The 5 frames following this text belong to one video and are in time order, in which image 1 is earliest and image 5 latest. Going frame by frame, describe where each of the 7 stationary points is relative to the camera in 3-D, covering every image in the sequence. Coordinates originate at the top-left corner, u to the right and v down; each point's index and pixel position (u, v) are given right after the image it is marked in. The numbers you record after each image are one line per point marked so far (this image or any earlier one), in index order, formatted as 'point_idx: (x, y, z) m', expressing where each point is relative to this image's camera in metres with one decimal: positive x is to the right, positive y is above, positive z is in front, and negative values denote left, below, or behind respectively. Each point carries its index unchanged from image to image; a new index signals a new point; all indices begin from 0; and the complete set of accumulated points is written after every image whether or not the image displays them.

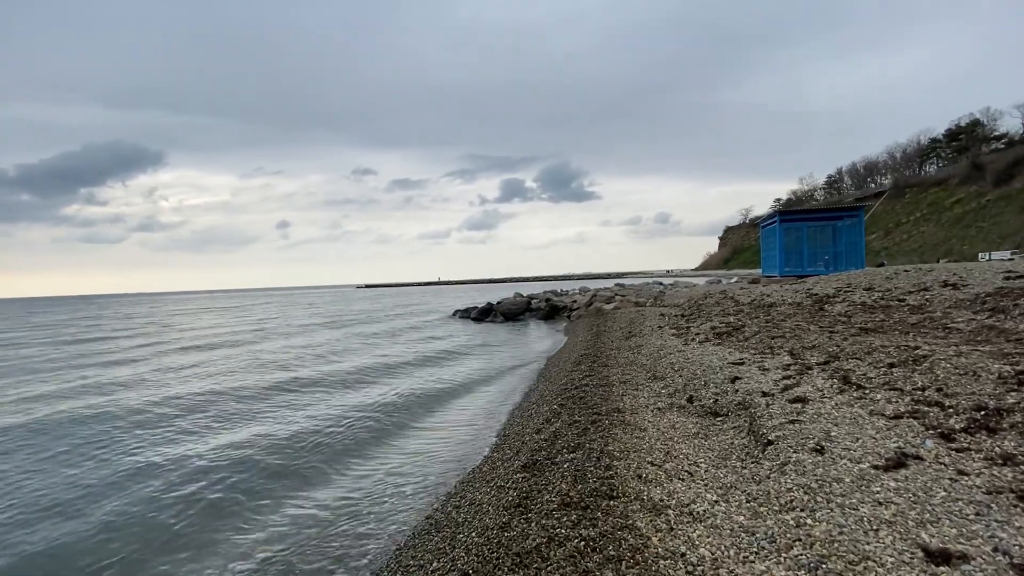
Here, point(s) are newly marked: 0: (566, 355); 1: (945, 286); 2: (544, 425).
0: (+1.8, -2.2, +16.2) m
1: (+13.0, 0.0, +14.5) m
2: (+0.5, -2.3, +8.1) m
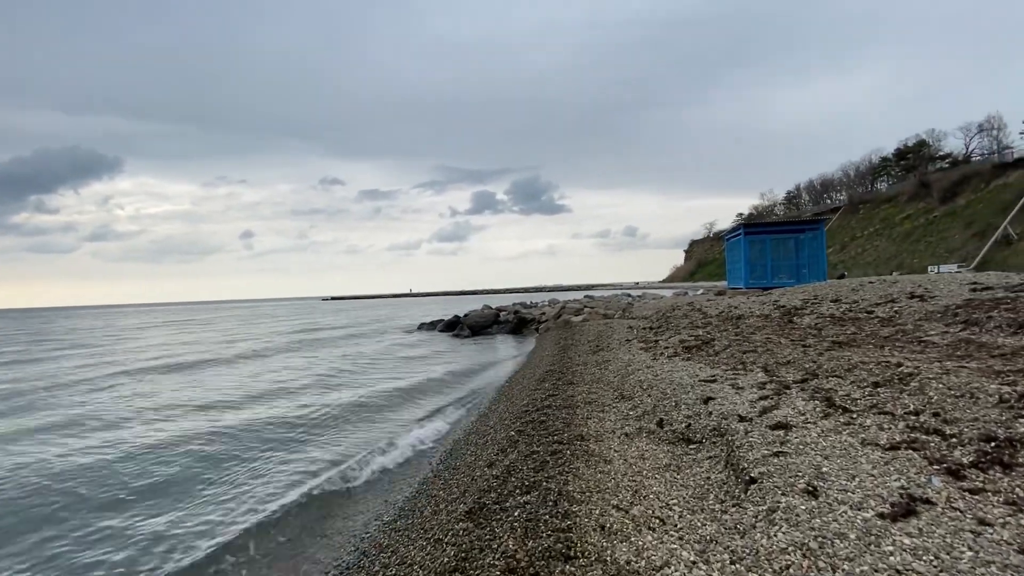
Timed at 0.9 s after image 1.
0: (+0.6, -2.6, +15.3) m
1: (+11.8, -0.3, +14.3) m
2: (-0.2, -2.5, +7.1) m
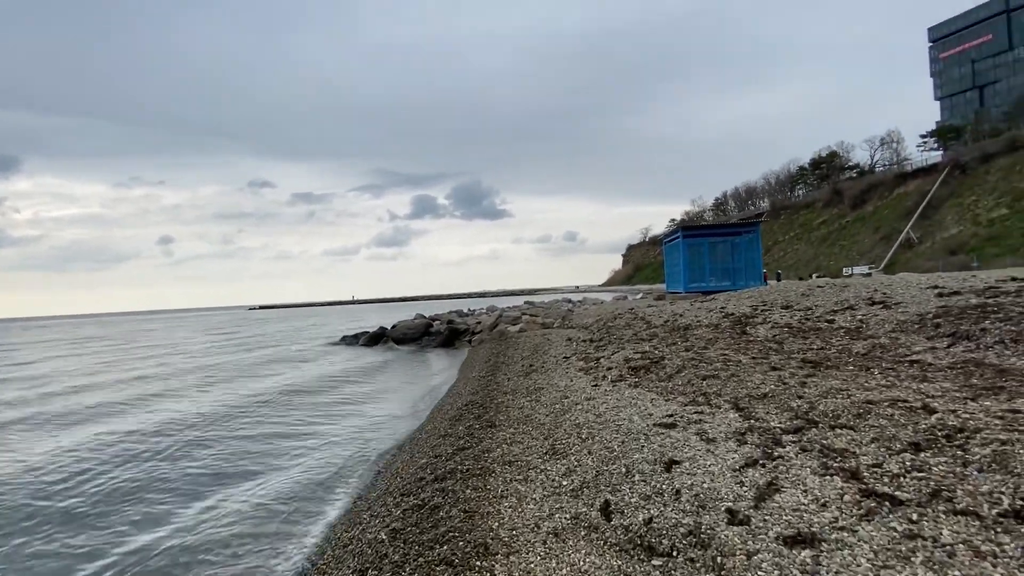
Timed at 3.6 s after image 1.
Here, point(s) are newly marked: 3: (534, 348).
0: (-1.6, -2.9, +12.5) m
1: (+9.6, -0.4, +12.9) m
2: (-1.5, -2.7, +4.3) m
3: (+0.9, -2.3, +19.0) m
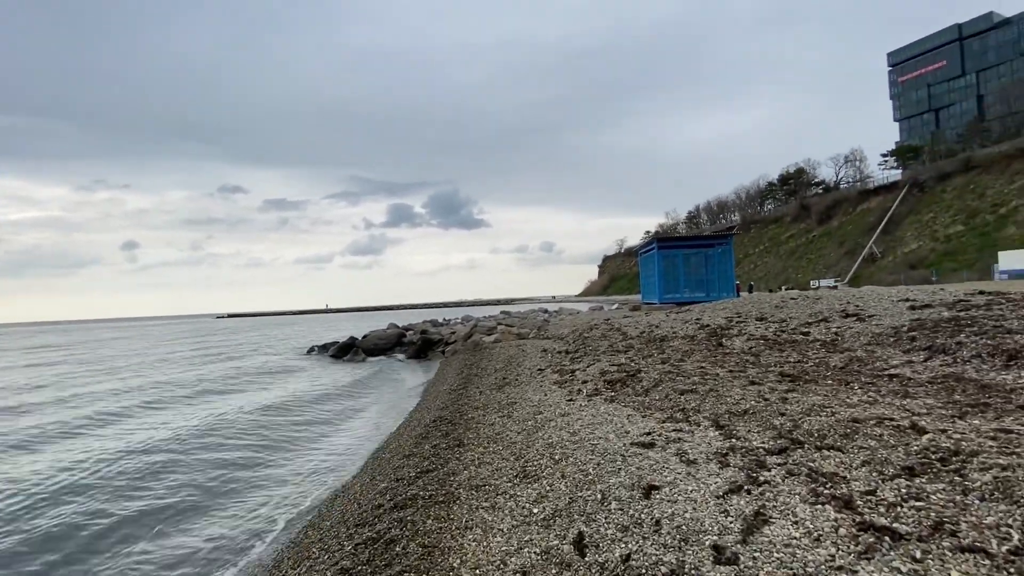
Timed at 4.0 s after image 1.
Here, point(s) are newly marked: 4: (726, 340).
0: (-2.3, -3.1, +11.9) m
1: (+8.9, -0.8, +12.9) m
2: (-1.8, -2.8, +3.7) m
3: (-0.1, -2.7, +18.5) m
4: (+6.2, -1.5, +13.9) m
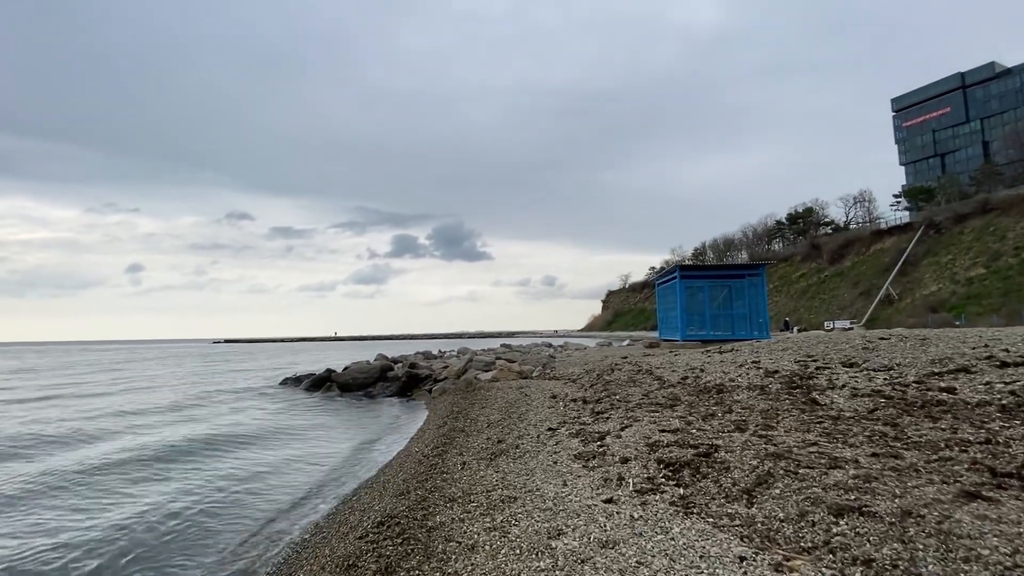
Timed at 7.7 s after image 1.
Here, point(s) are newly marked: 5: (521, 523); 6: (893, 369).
0: (-2.3, -3.4, +7.6) m
1: (+8.9, -1.4, +8.7) m
2: (-1.8, -2.5, -0.5) m
3: (-0.1, -3.5, +14.2) m
4: (+6.2, -2.1, +9.7) m
5: (+0.1, -2.7, +5.7) m
6: (+8.2, -1.7, +10.5) m
